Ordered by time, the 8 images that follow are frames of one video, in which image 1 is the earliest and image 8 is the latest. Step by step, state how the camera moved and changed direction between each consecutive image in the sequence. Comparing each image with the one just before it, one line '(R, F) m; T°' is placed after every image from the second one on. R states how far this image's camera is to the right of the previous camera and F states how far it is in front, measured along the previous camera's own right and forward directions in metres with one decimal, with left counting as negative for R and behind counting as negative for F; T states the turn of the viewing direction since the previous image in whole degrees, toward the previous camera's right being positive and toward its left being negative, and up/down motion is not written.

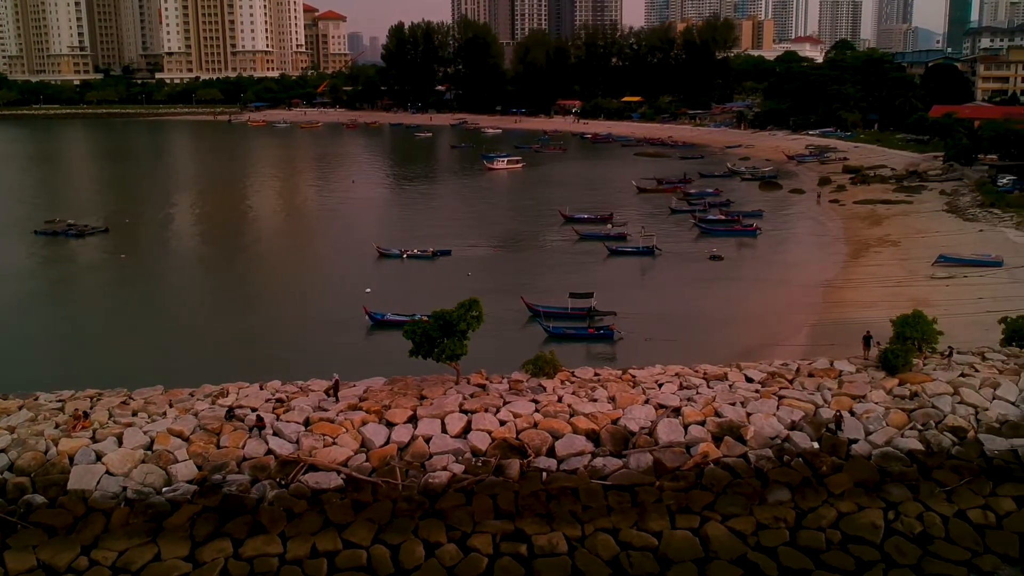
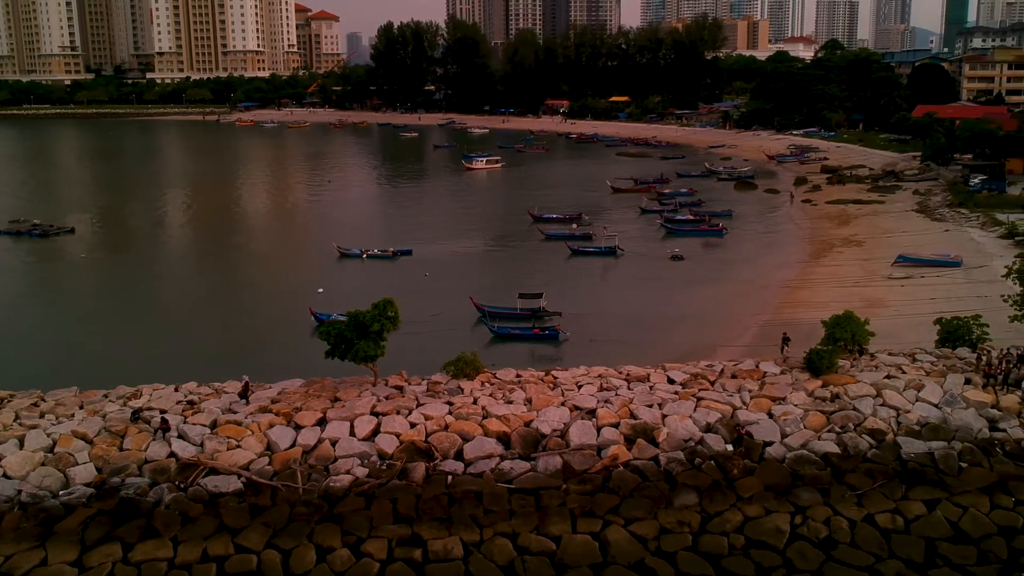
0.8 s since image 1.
(+0.9, +0.2) m; 0°
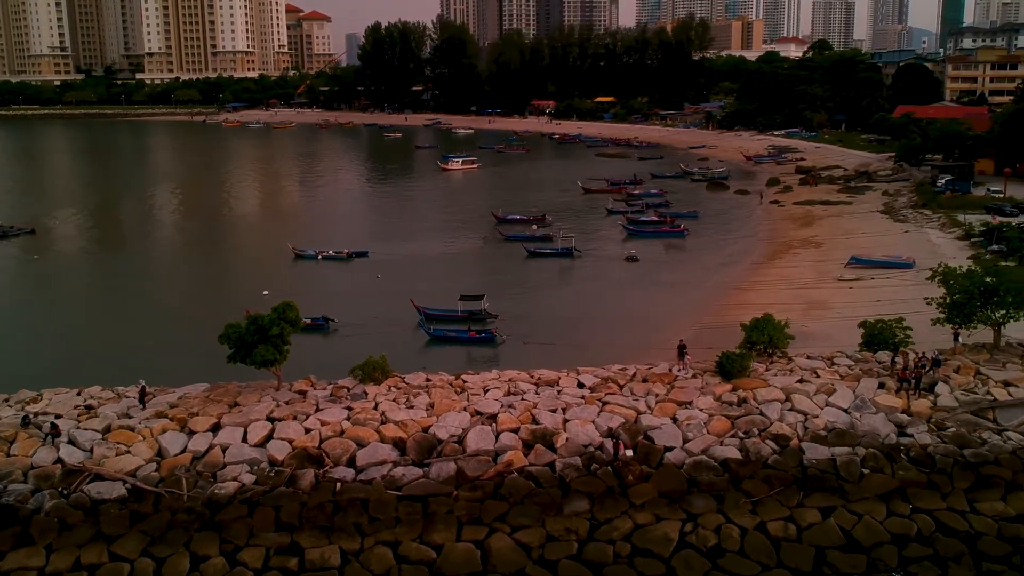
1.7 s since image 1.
(+1.0, +0.2) m; 0°
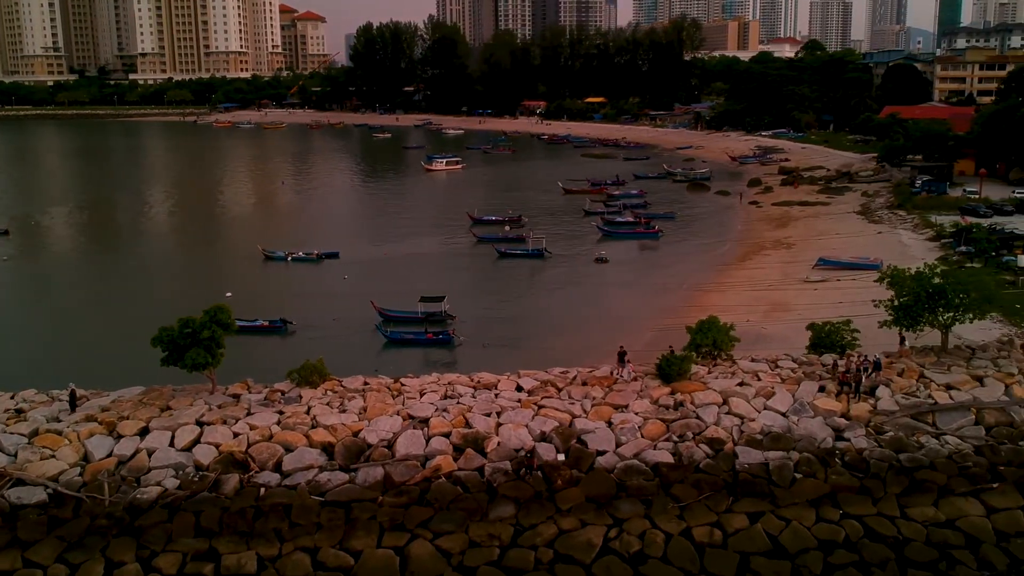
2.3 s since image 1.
(+0.7, +0.1) m; 0°
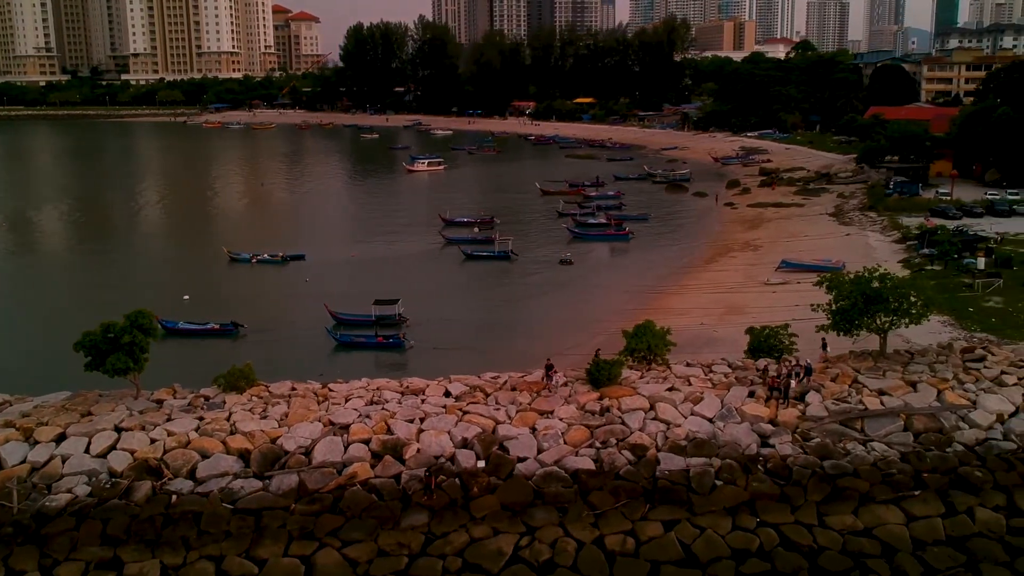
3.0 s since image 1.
(+0.8, +0.1) m; 0°
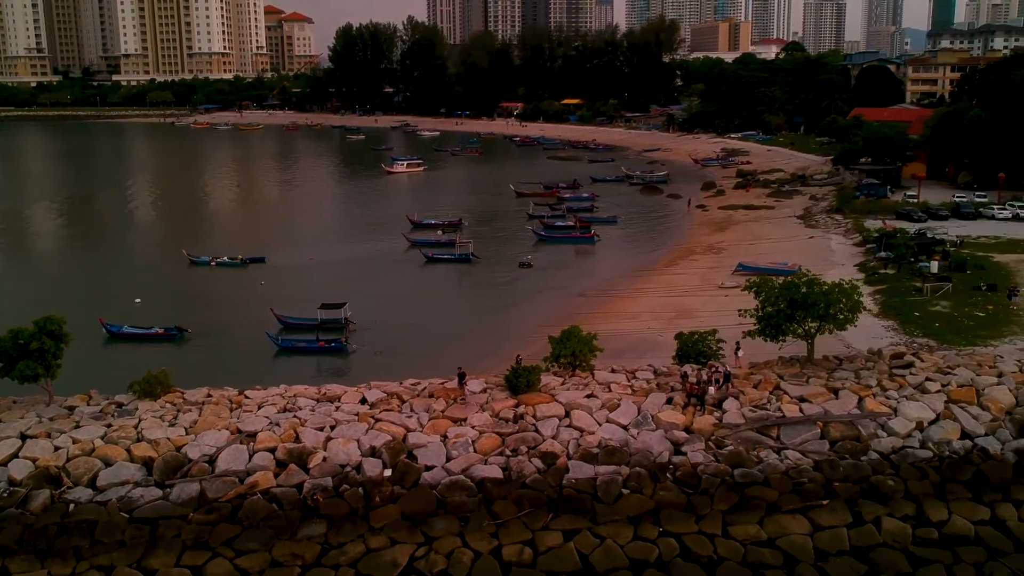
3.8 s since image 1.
(+0.9, +0.2) m; 0°
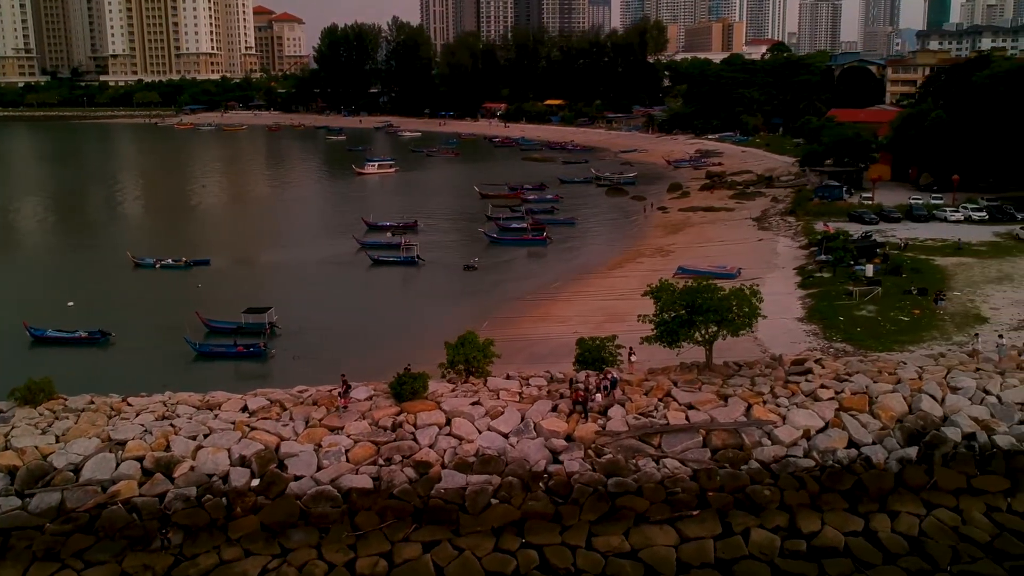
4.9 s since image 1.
(+1.2, +0.2) m; 0°
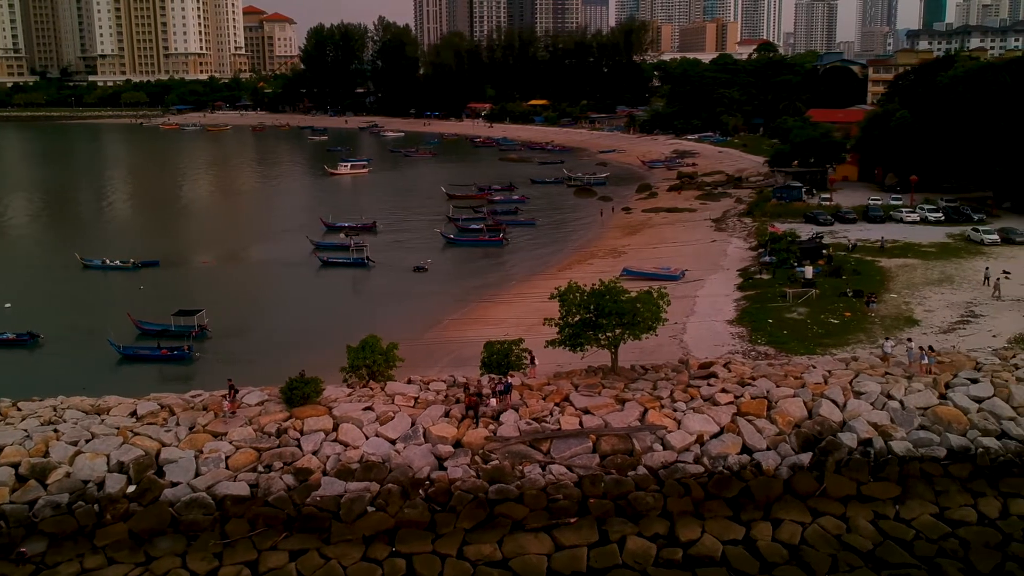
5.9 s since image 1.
(+1.1, +0.2) m; 0°
